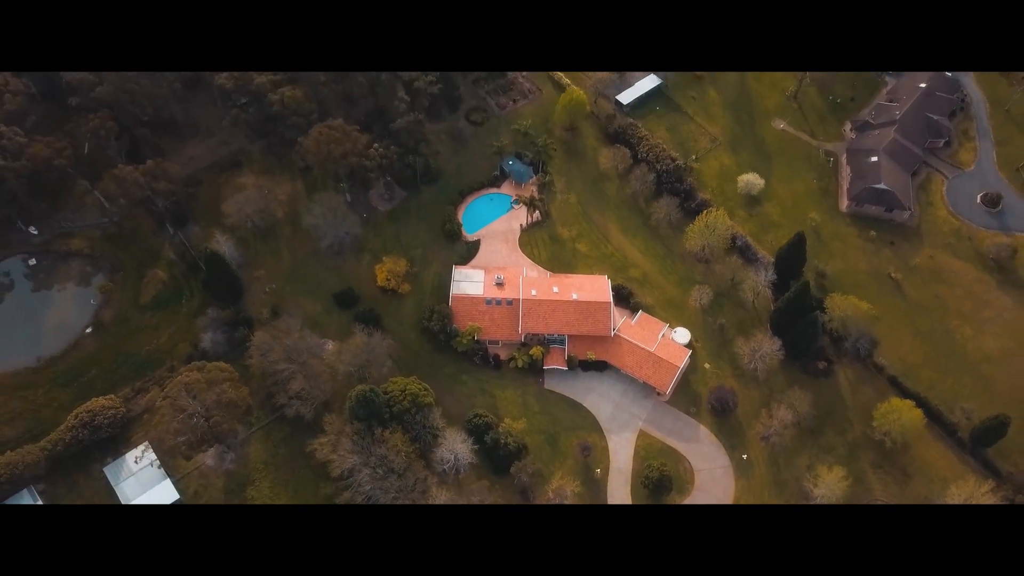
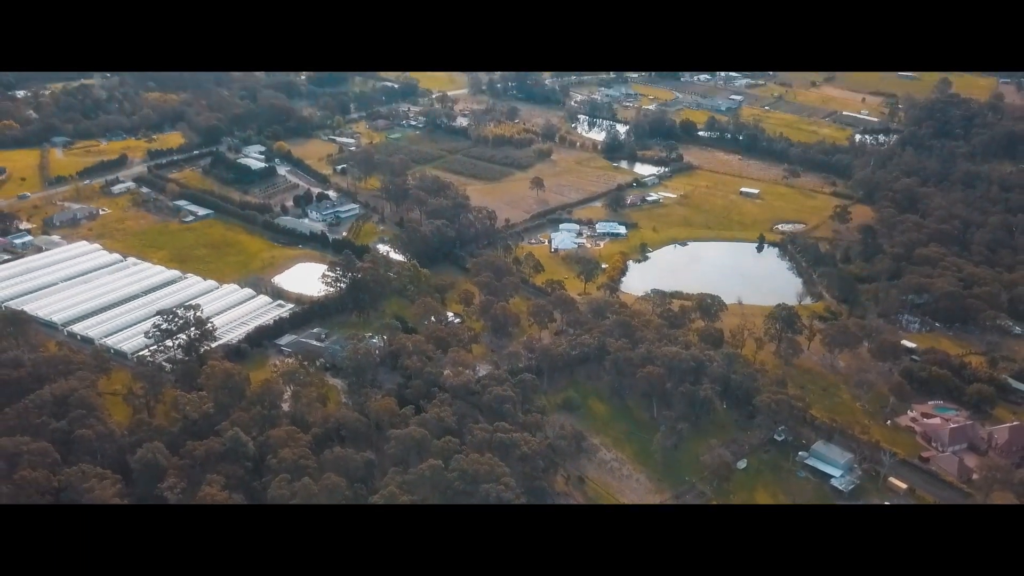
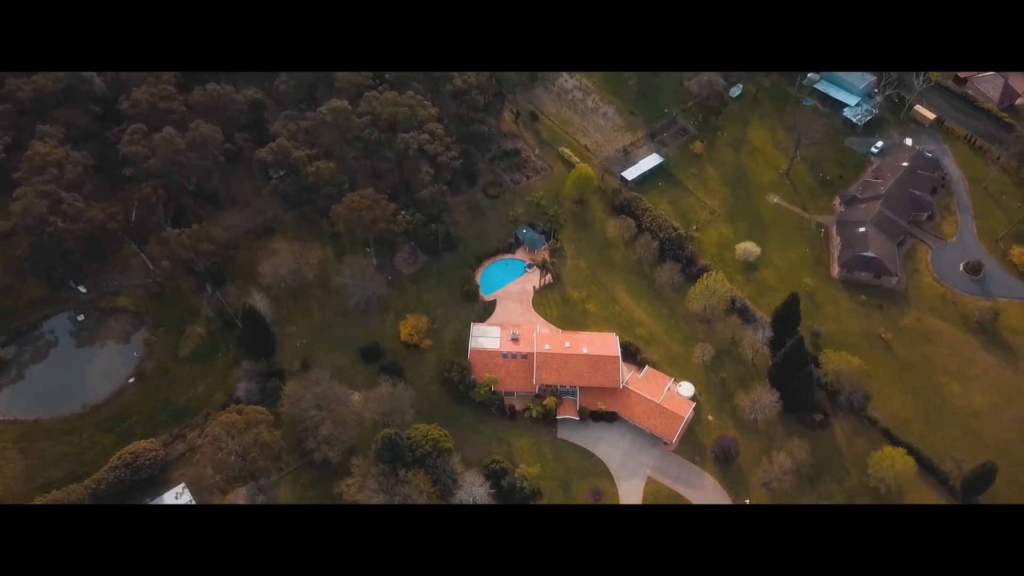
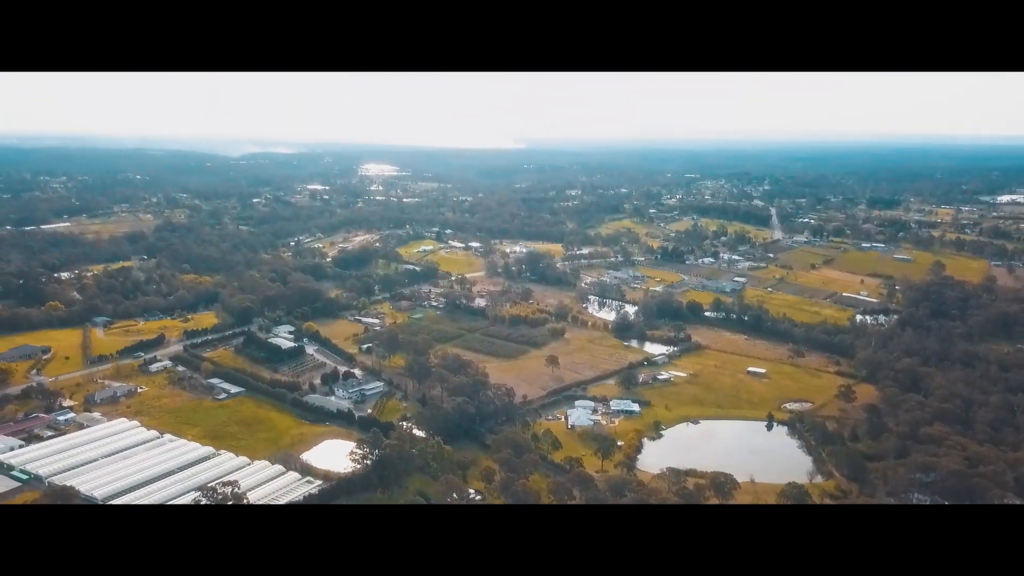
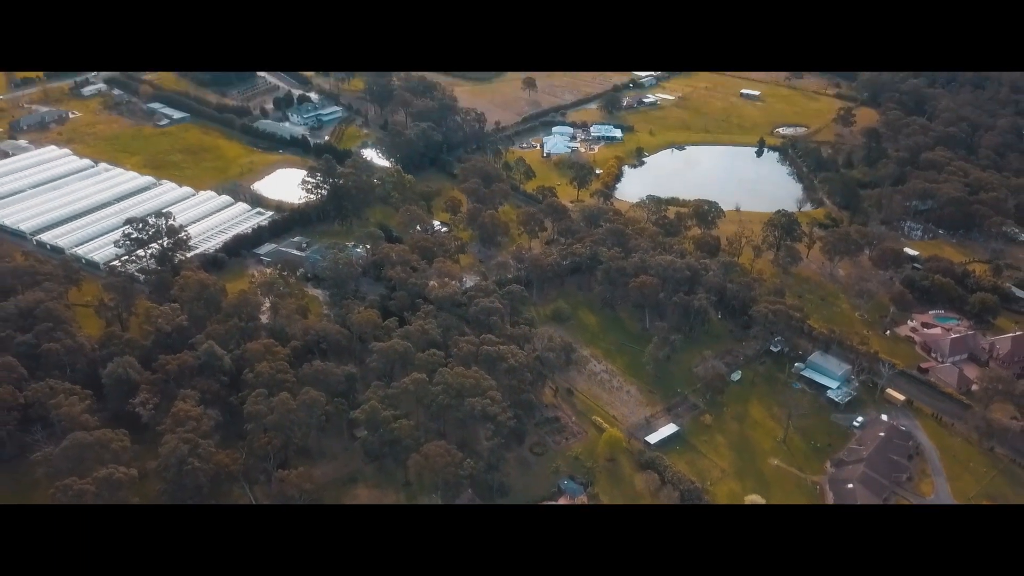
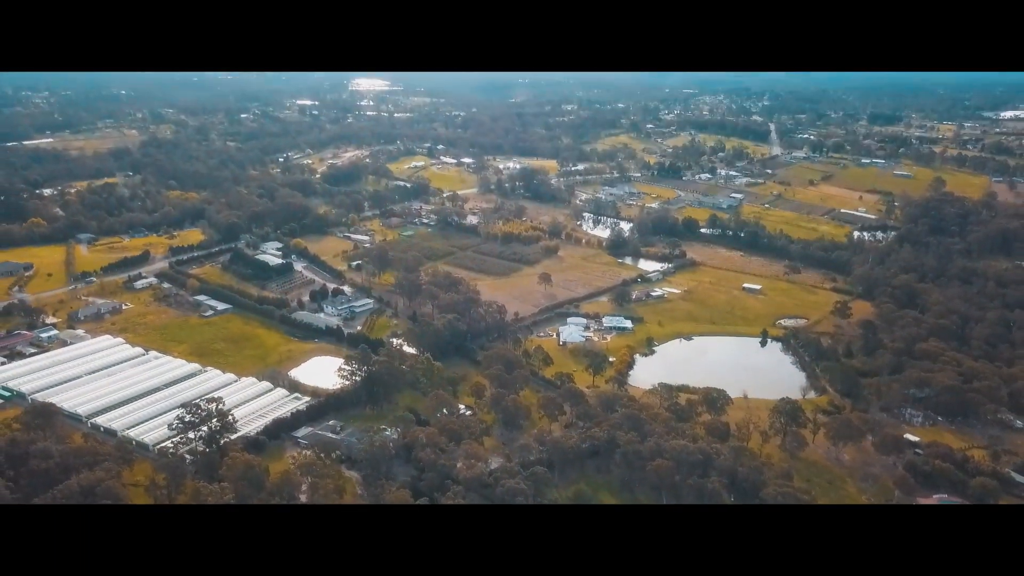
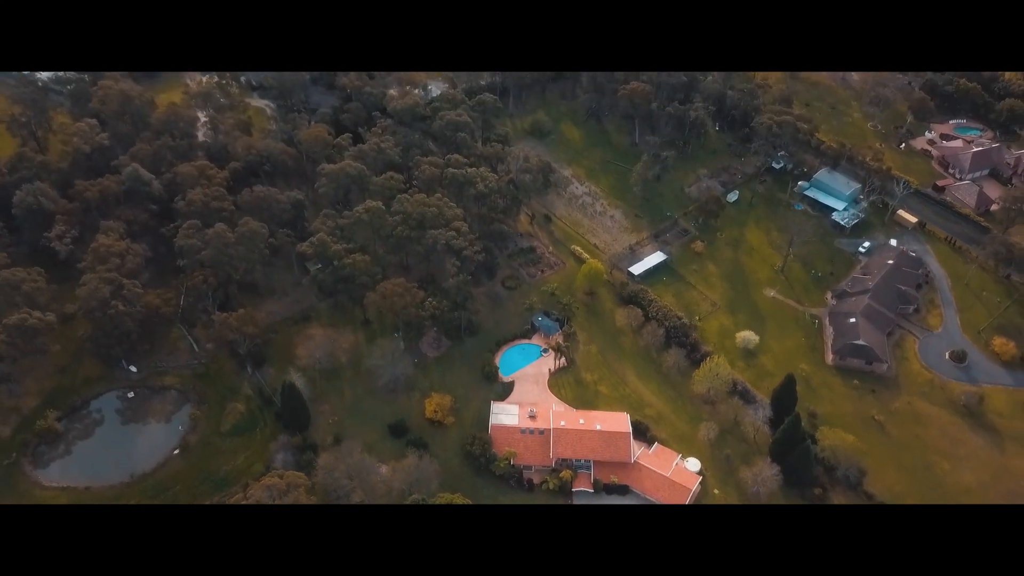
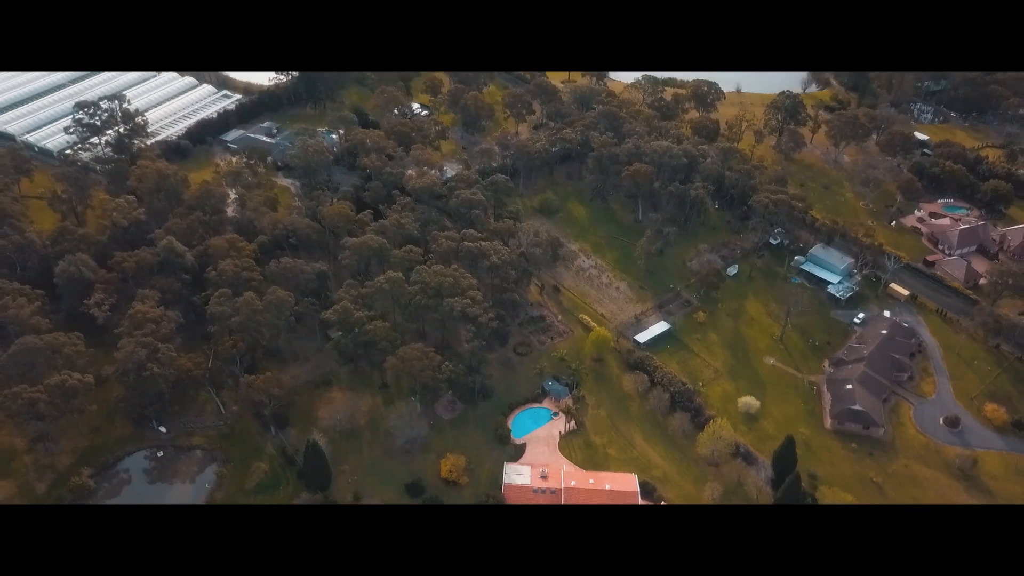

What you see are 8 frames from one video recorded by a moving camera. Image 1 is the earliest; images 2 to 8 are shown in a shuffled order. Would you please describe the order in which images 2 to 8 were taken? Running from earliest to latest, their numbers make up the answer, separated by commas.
3, 7, 8, 5, 2, 6, 4
